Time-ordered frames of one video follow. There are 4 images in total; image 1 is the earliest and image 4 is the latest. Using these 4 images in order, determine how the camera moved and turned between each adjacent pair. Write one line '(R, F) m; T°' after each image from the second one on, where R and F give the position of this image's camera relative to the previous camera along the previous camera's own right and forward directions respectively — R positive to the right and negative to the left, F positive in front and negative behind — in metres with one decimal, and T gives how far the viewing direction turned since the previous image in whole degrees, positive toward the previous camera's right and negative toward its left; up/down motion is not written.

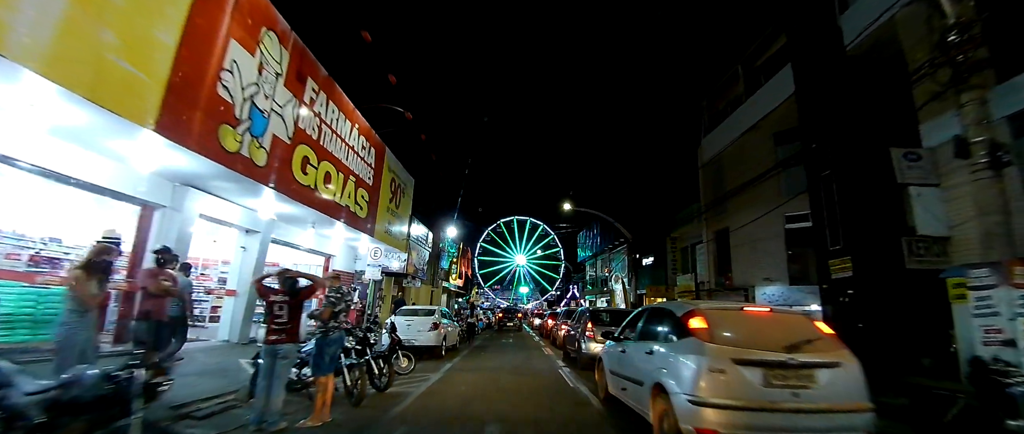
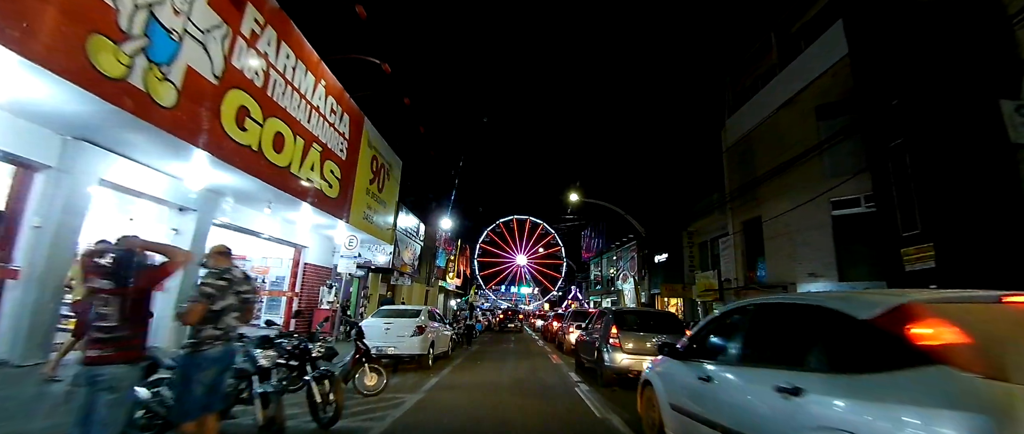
(0.0, +1.9) m; 0°
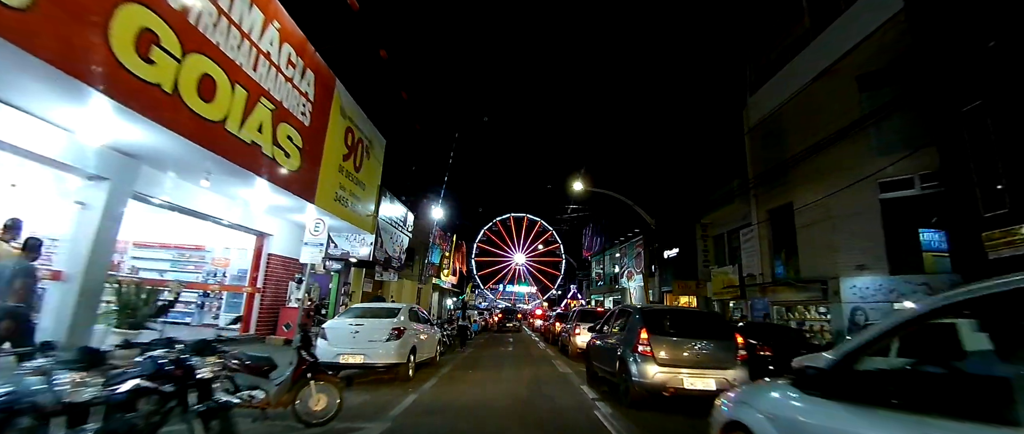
(0.0, +1.5) m; 0°
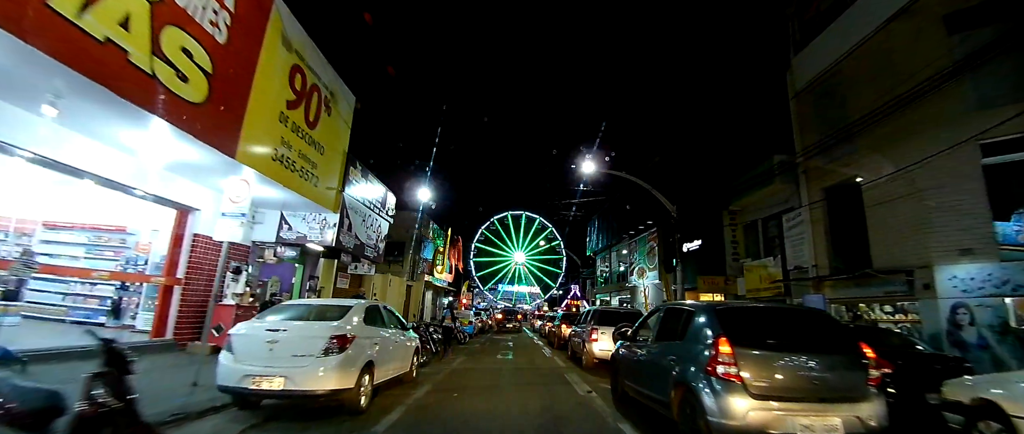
(0.0, +2.2) m; 0°
